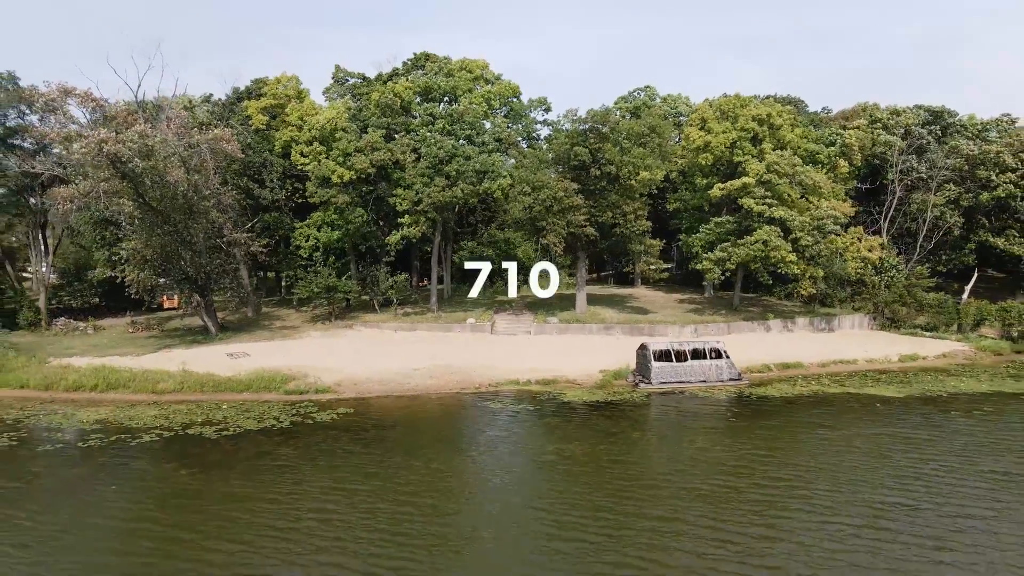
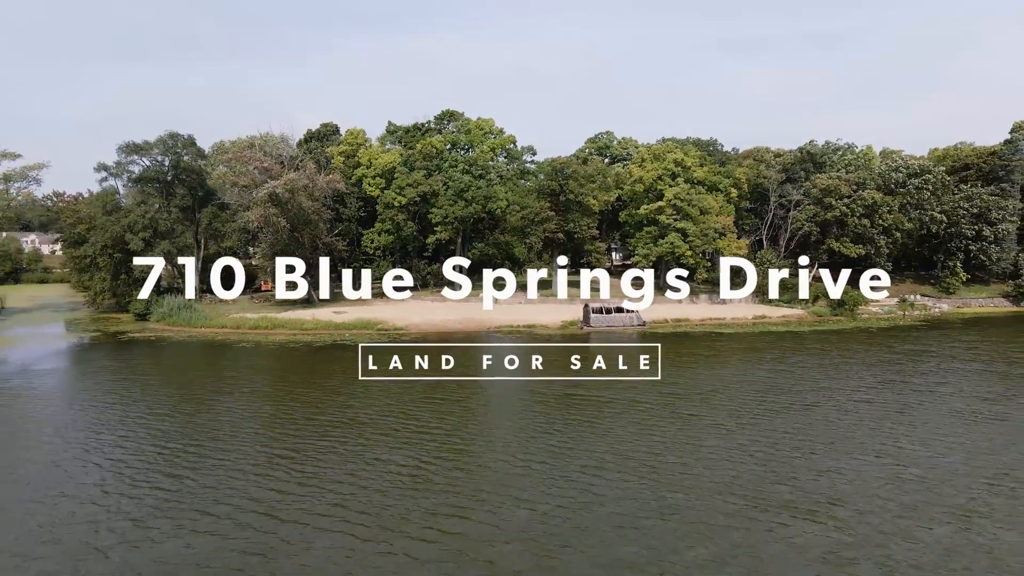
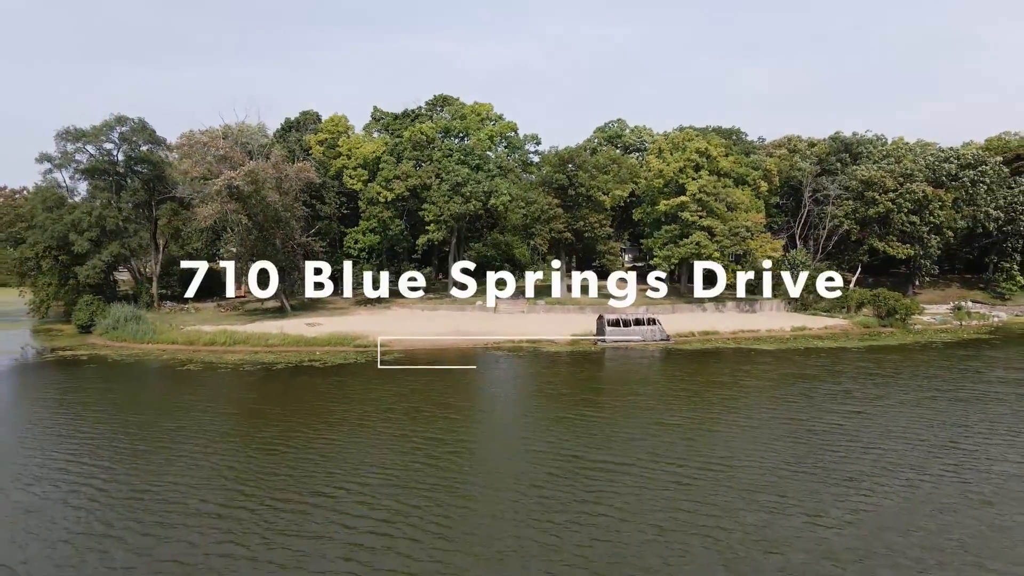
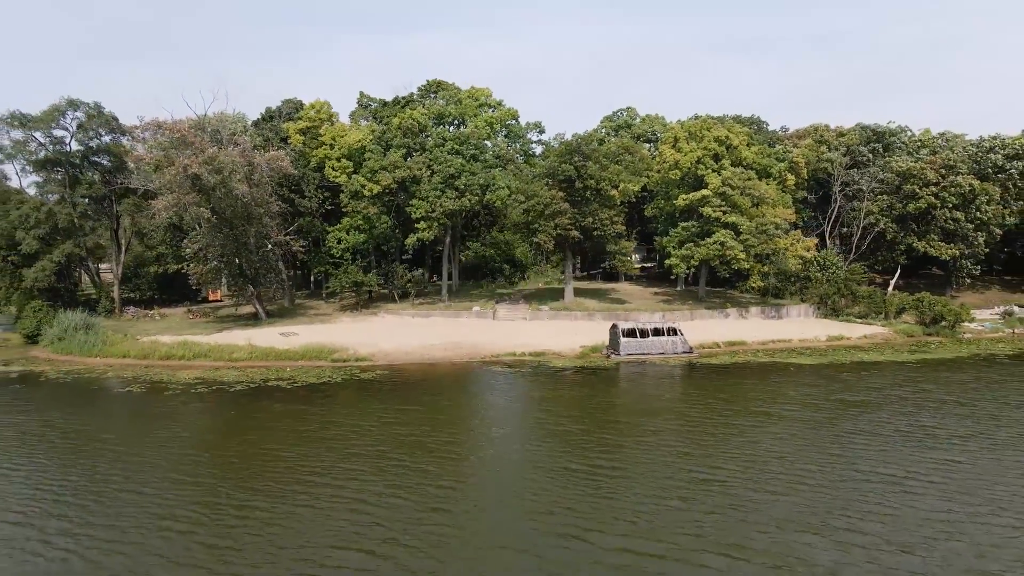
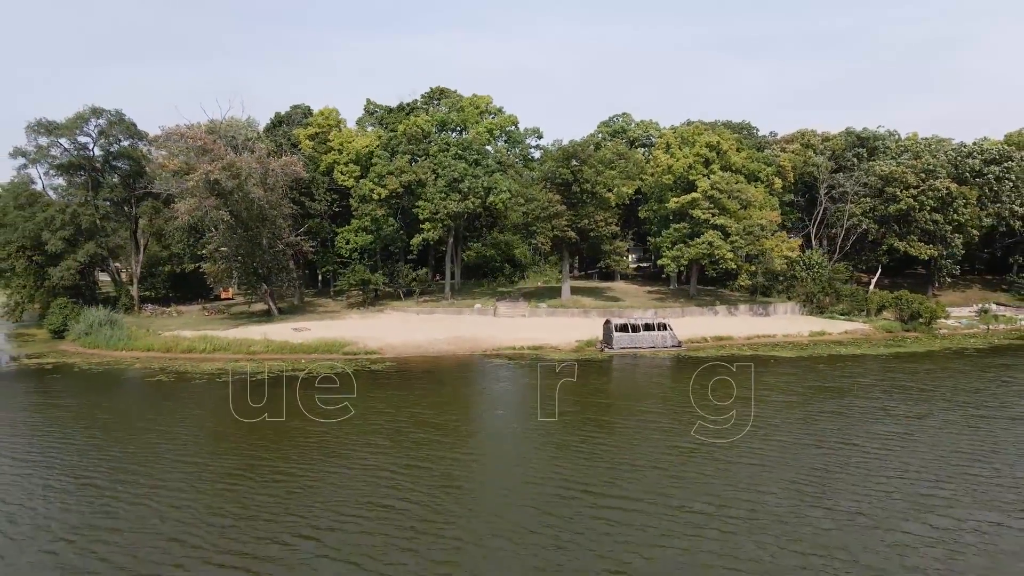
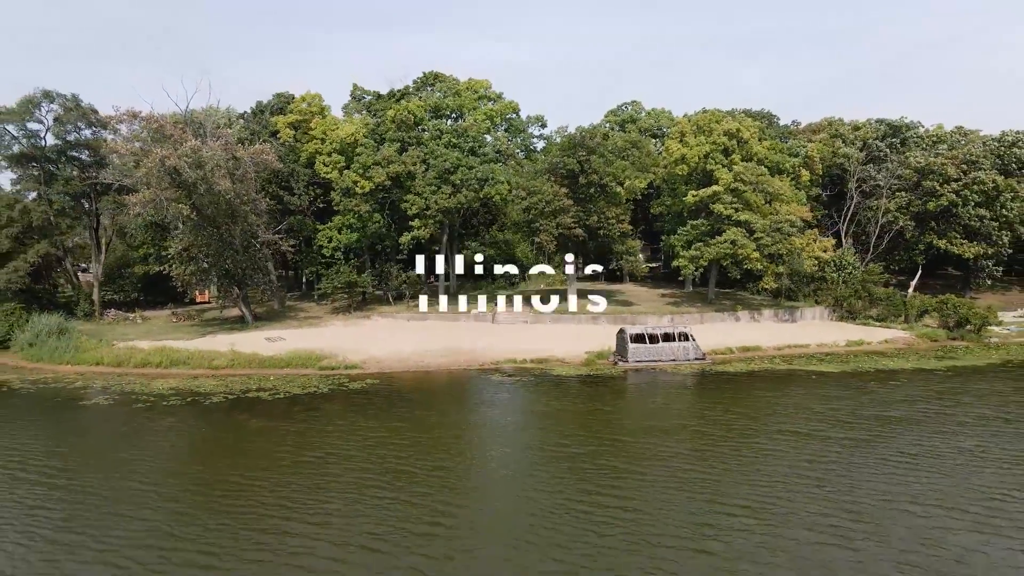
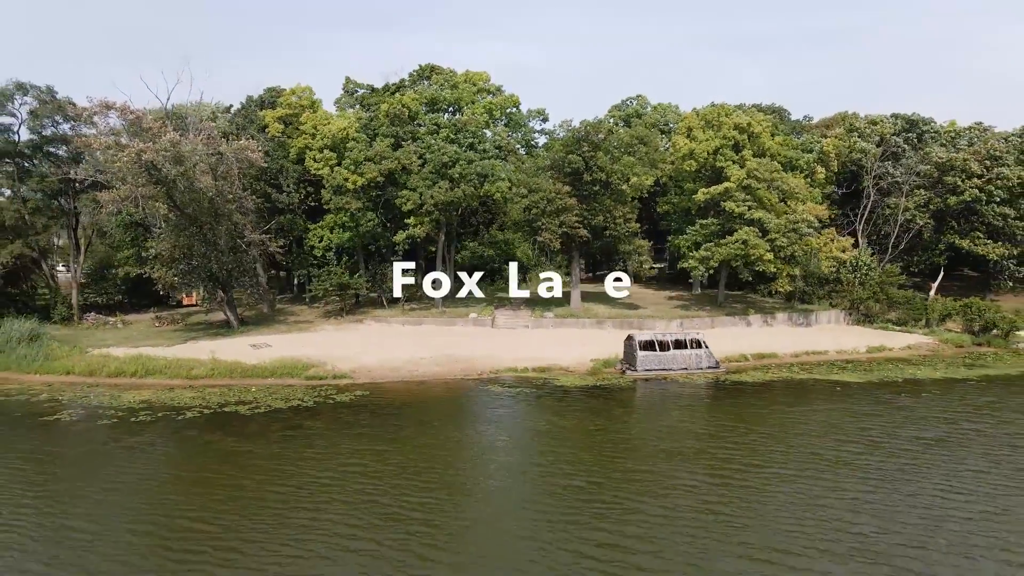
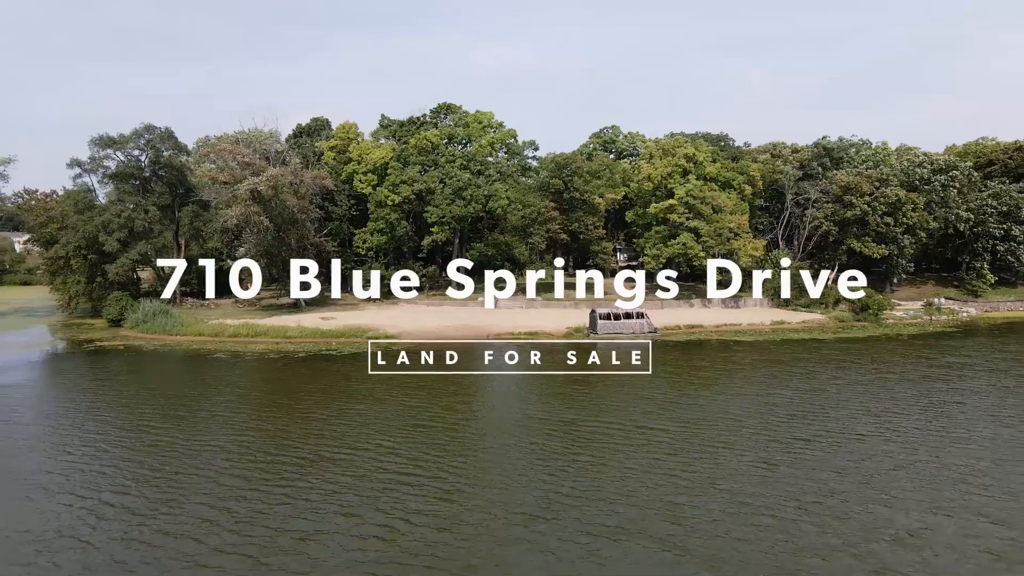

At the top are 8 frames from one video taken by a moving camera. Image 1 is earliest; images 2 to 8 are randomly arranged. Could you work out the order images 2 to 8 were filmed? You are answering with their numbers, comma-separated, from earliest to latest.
7, 6, 4, 5, 3, 8, 2
